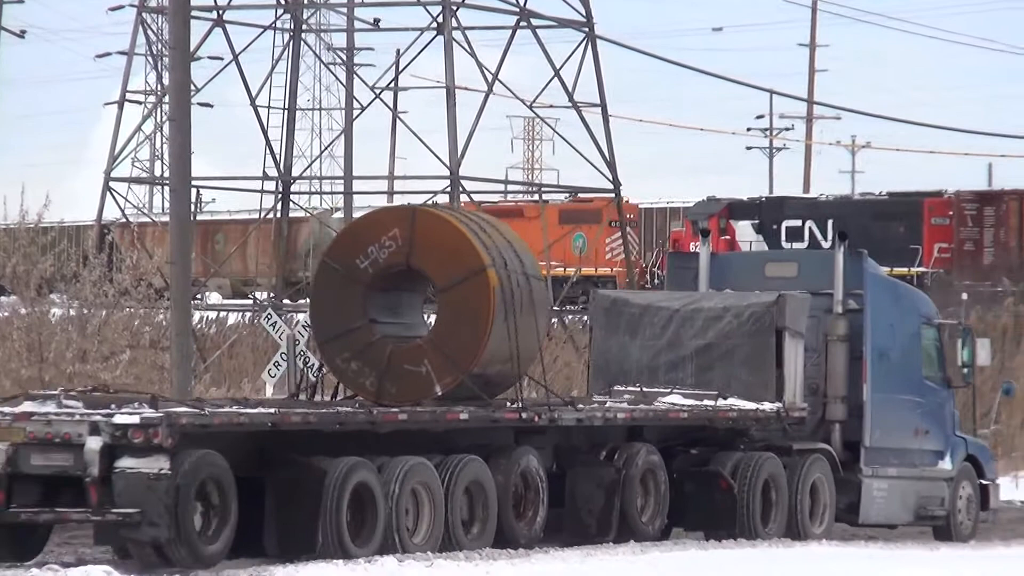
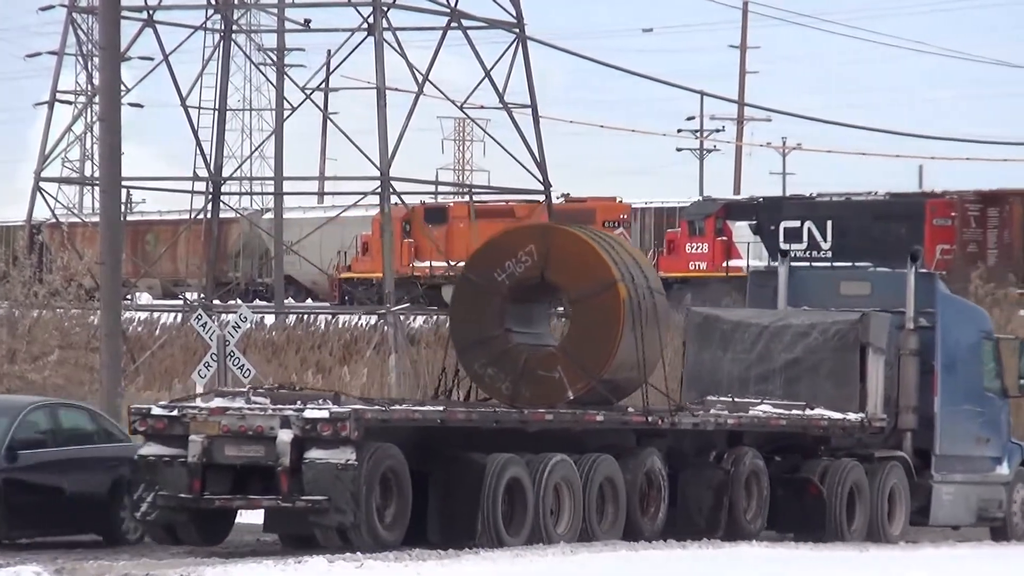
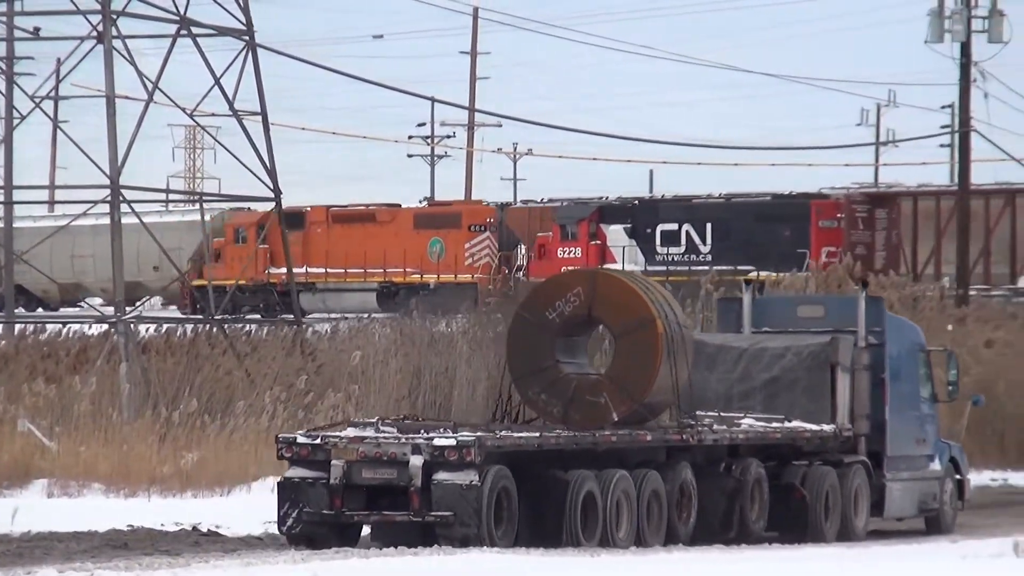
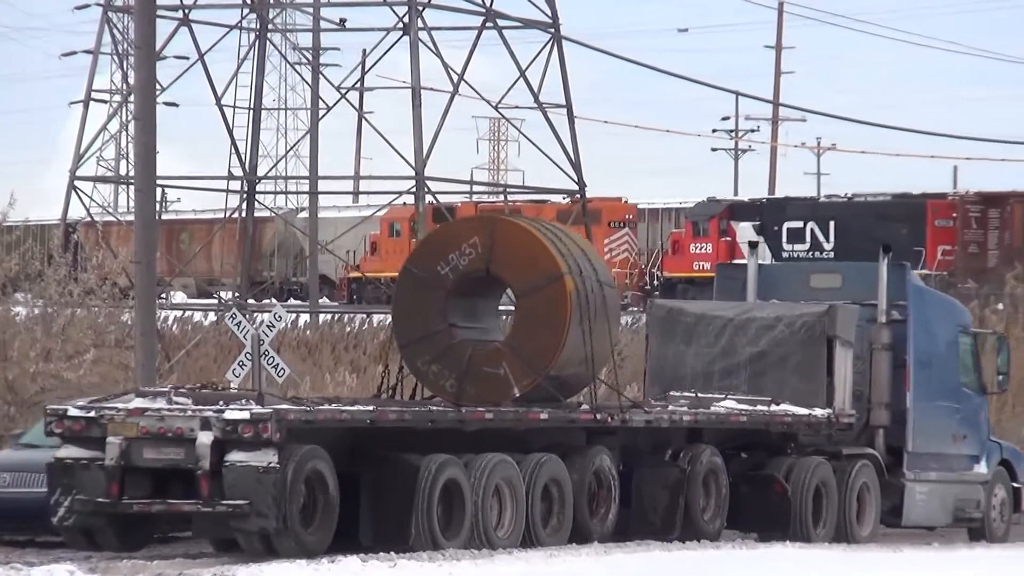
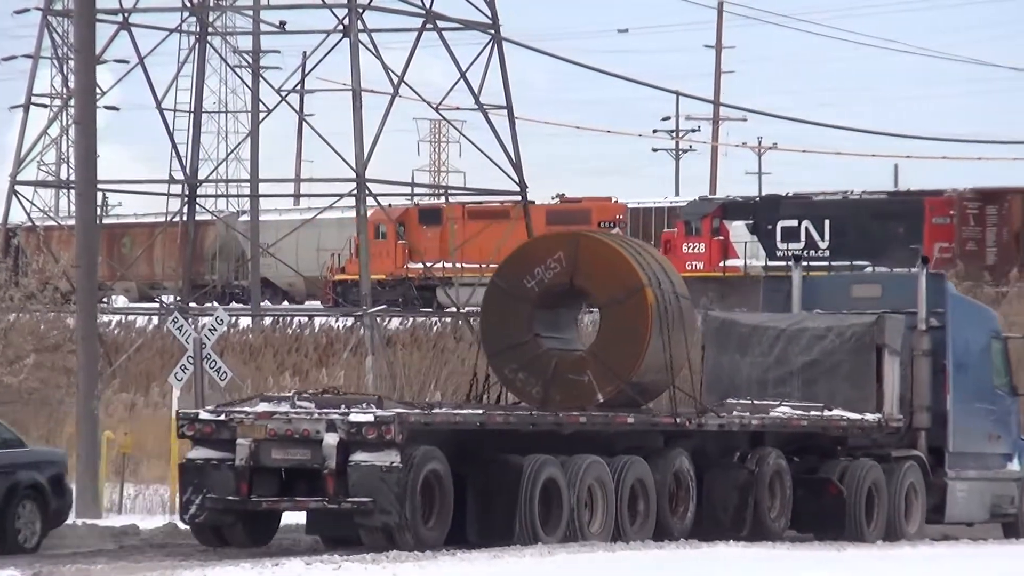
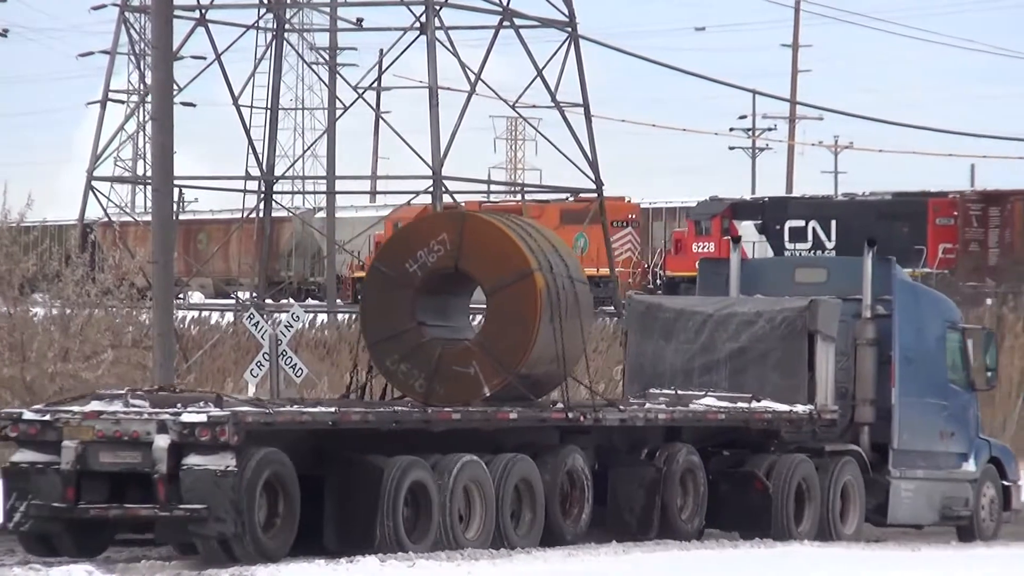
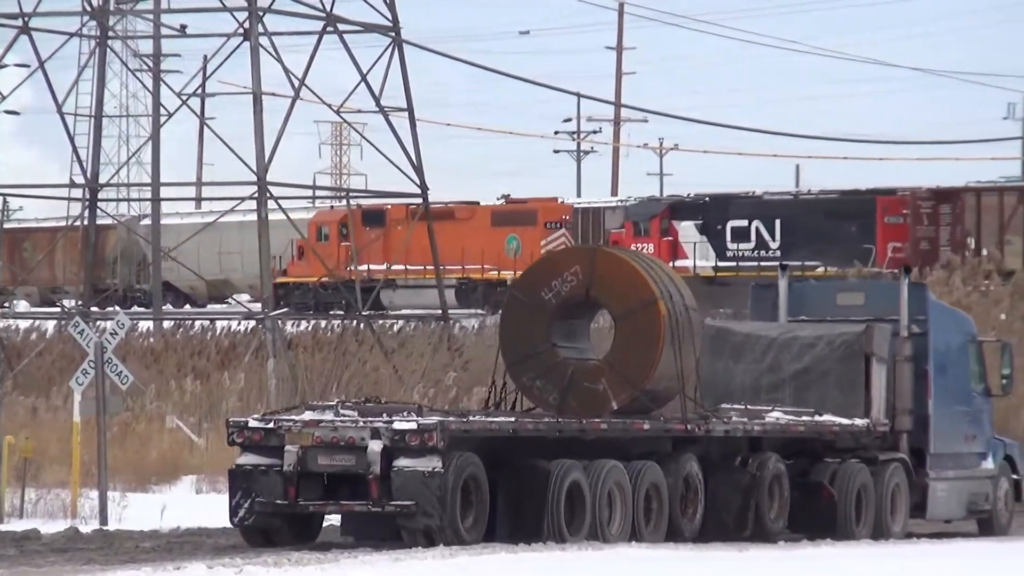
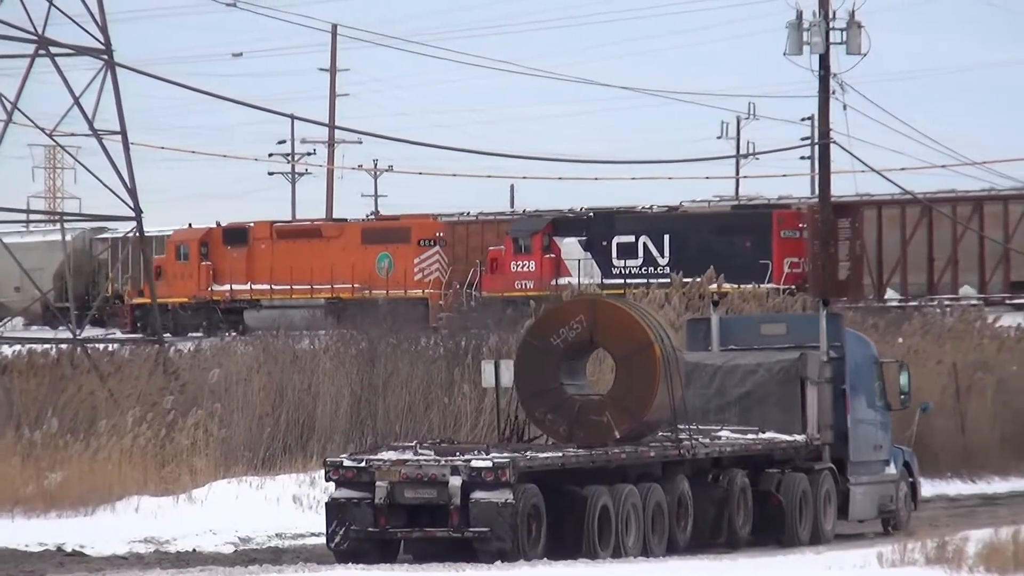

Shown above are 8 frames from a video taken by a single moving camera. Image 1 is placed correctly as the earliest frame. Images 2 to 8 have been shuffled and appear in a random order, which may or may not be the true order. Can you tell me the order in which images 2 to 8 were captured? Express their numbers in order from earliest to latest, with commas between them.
6, 4, 2, 5, 7, 3, 8
